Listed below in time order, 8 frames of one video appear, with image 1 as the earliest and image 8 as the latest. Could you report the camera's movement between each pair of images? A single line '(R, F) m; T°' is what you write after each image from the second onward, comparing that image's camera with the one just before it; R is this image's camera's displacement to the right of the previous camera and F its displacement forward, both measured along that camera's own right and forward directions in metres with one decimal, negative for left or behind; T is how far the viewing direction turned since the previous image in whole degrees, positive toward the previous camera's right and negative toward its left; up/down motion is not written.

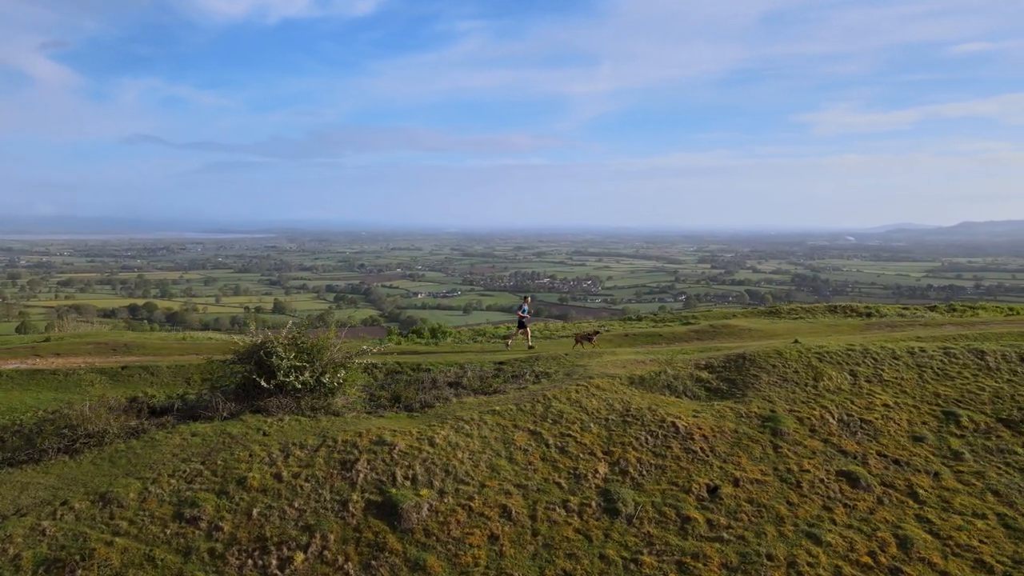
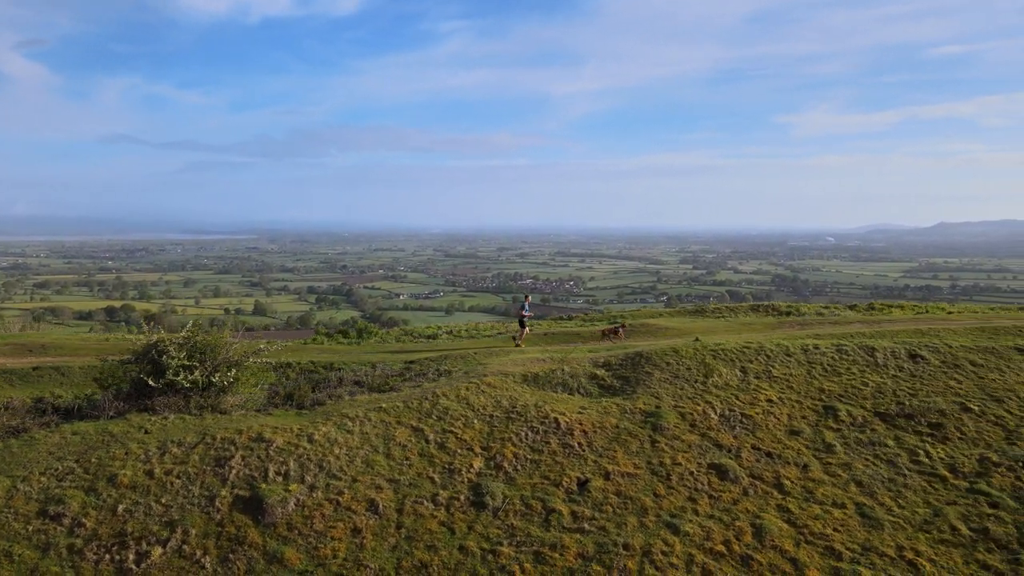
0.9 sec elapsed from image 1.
(+1.8, -0.3) m; +1°
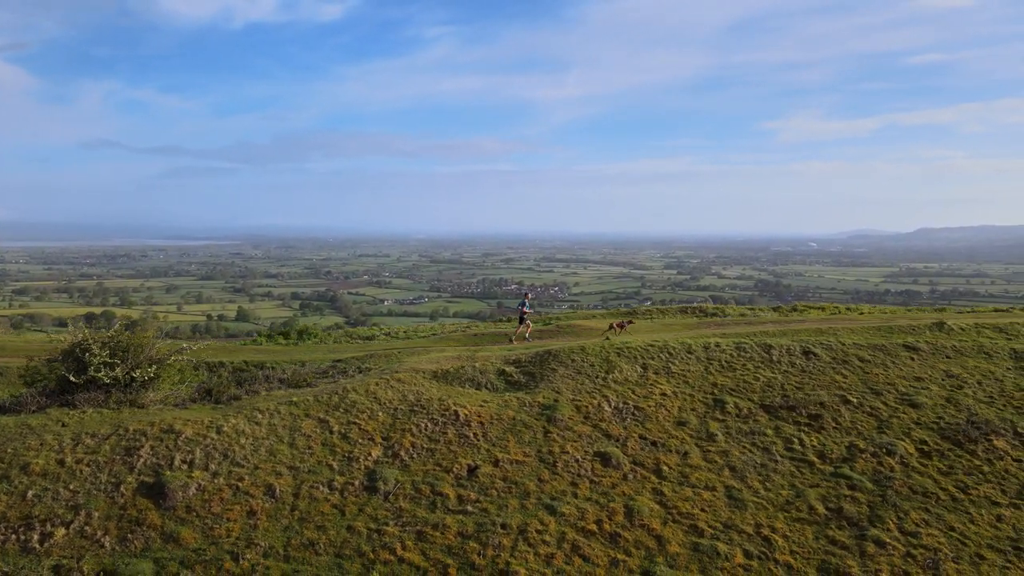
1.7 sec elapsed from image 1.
(+1.7, -0.9) m; +1°
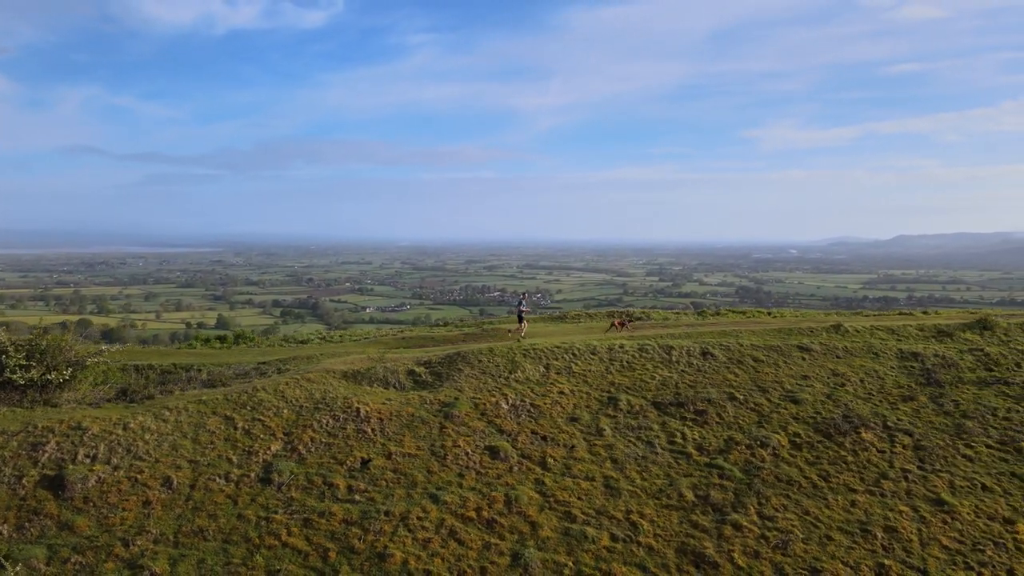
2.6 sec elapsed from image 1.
(+1.8, -0.9) m; +1°
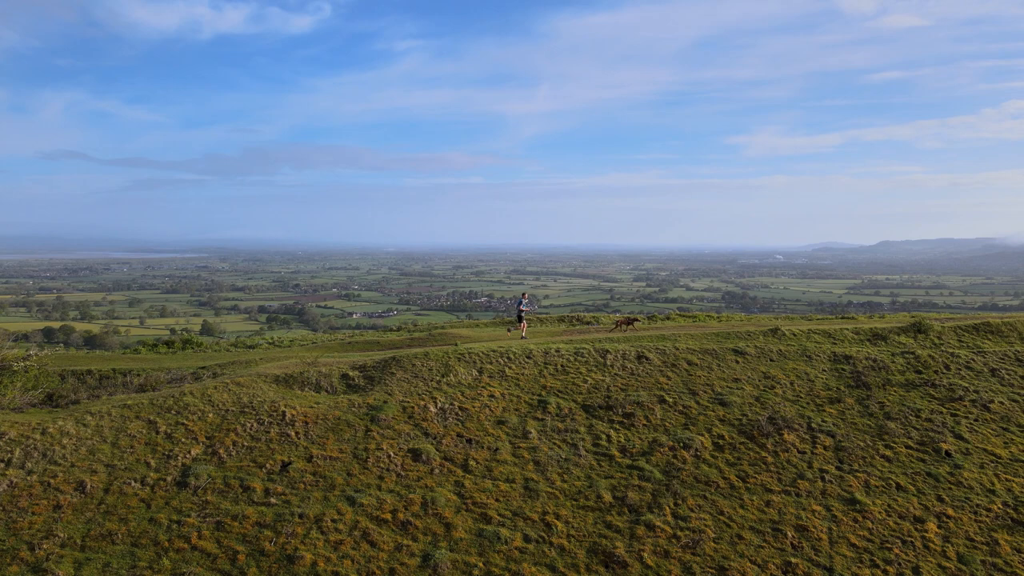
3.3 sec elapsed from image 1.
(+1.4, -0.2) m; +1°
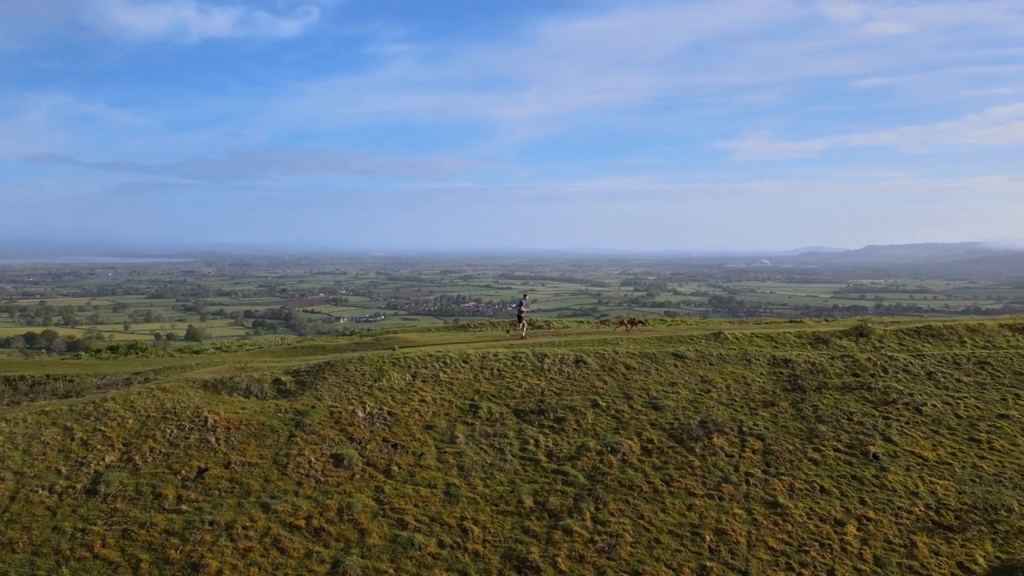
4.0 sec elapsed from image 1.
(+1.3, 0.0) m; +1°
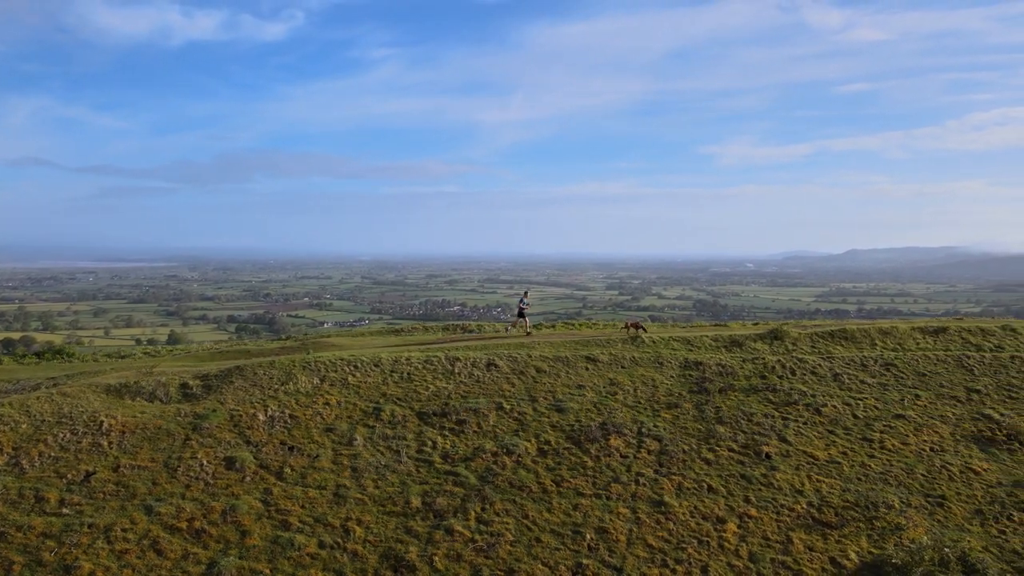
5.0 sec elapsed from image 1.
(+2.0, -0.3) m; +1°
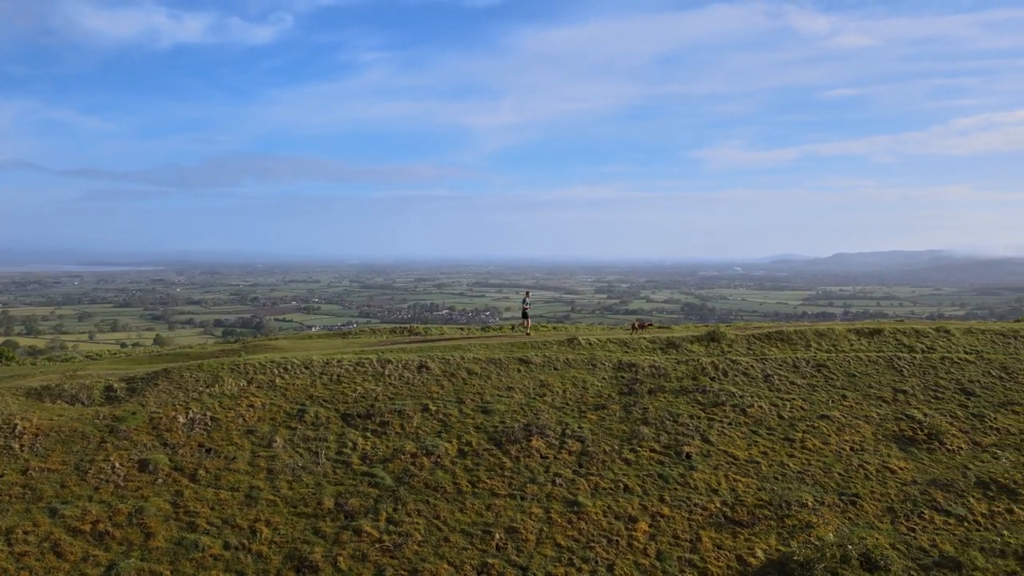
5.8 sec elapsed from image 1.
(+1.6, -0.1) m; +1°
